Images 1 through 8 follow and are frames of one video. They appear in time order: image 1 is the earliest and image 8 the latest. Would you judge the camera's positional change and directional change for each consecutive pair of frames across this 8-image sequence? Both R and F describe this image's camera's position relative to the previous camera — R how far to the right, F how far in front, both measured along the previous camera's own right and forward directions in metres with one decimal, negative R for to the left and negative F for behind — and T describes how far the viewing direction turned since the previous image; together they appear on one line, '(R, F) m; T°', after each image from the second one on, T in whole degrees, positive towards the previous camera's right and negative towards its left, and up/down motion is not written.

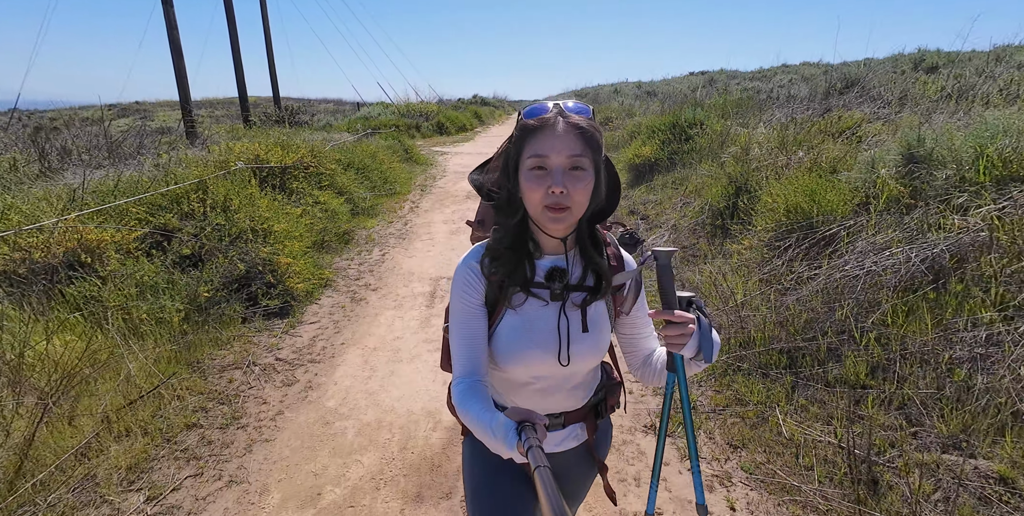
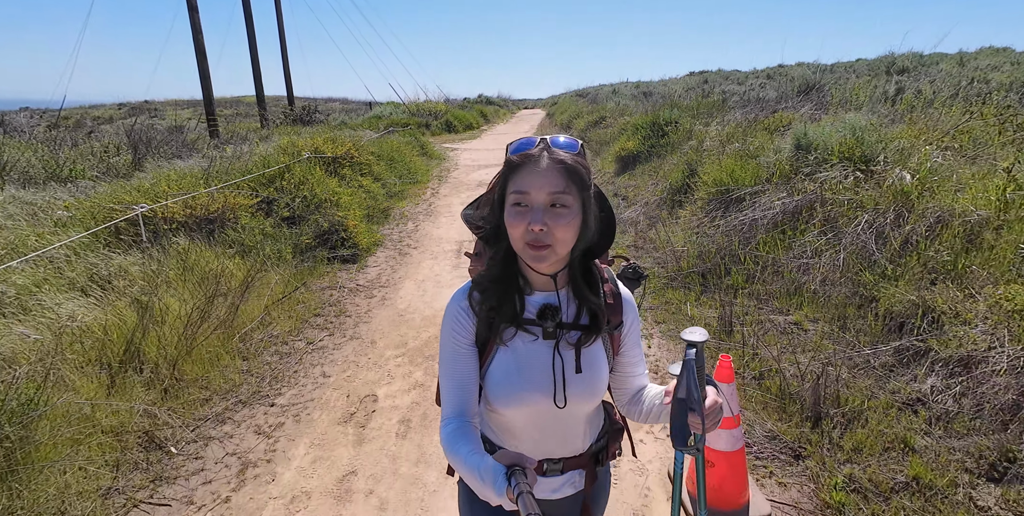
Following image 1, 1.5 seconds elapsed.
(0.0, -1.9) m; 0°
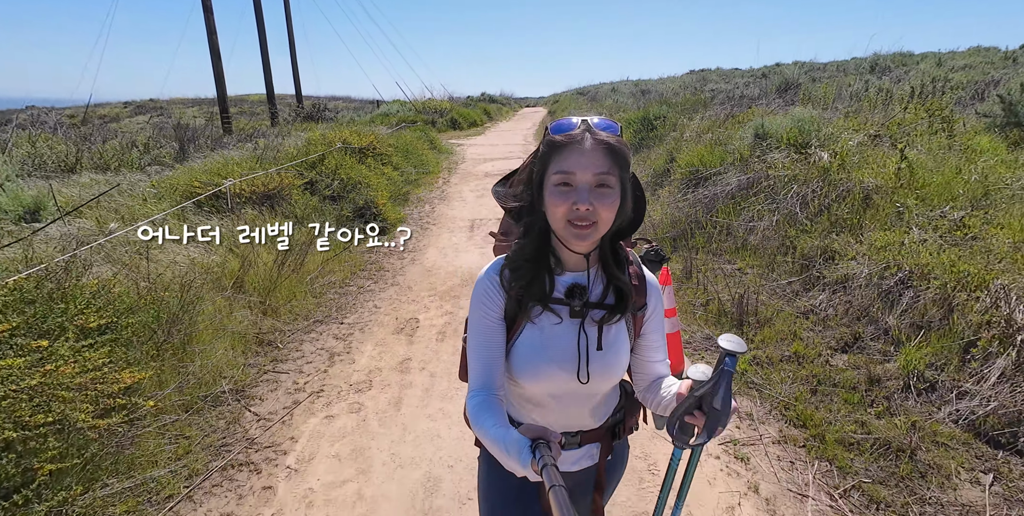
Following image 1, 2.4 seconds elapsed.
(-0.1, -1.3) m; 0°
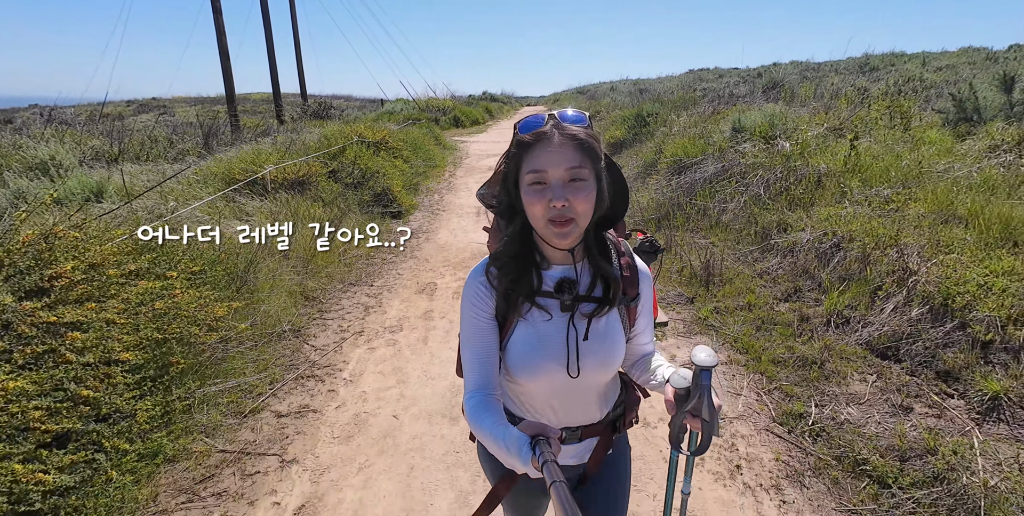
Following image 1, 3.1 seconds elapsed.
(0.0, -0.9) m; 0°
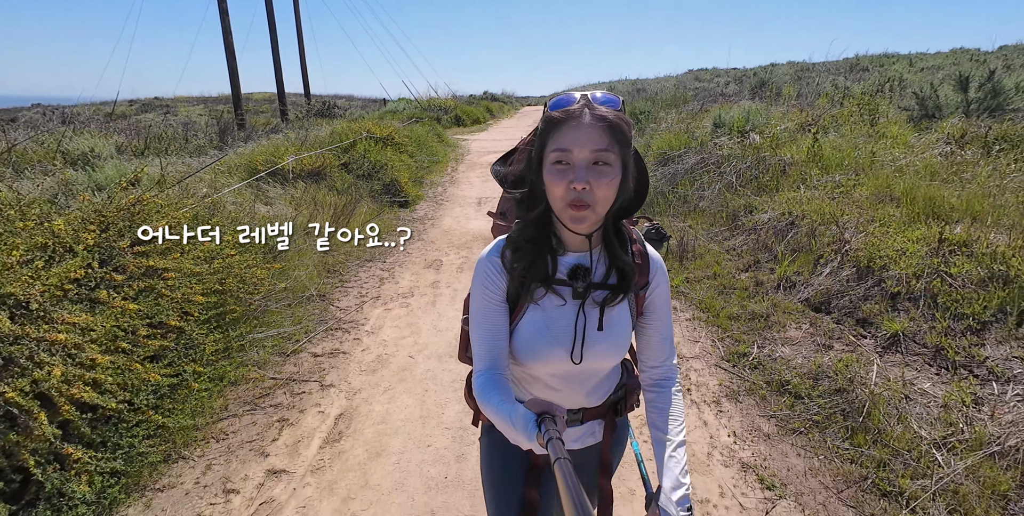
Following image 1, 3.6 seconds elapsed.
(0.0, -0.7) m; 0°
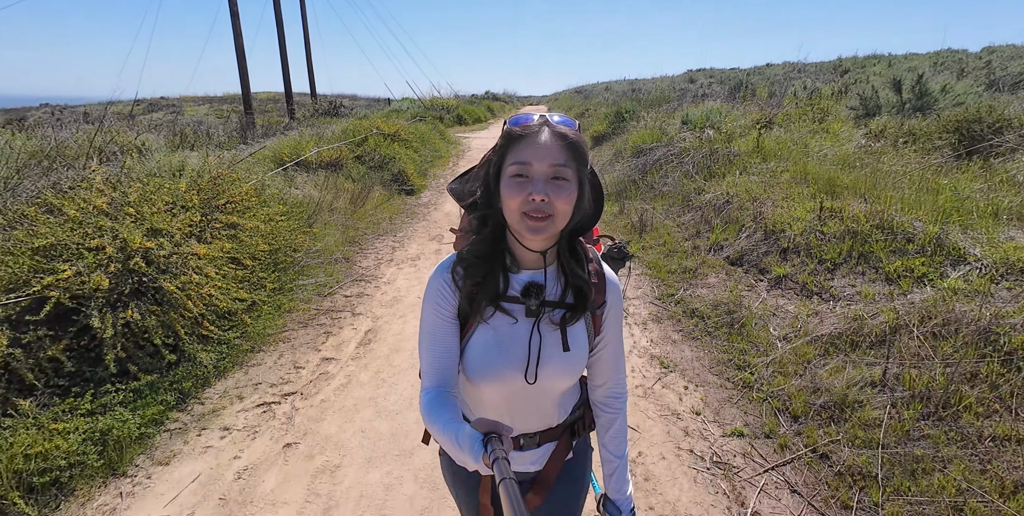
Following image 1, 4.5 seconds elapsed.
(+0.2, -1.3) m; 0°
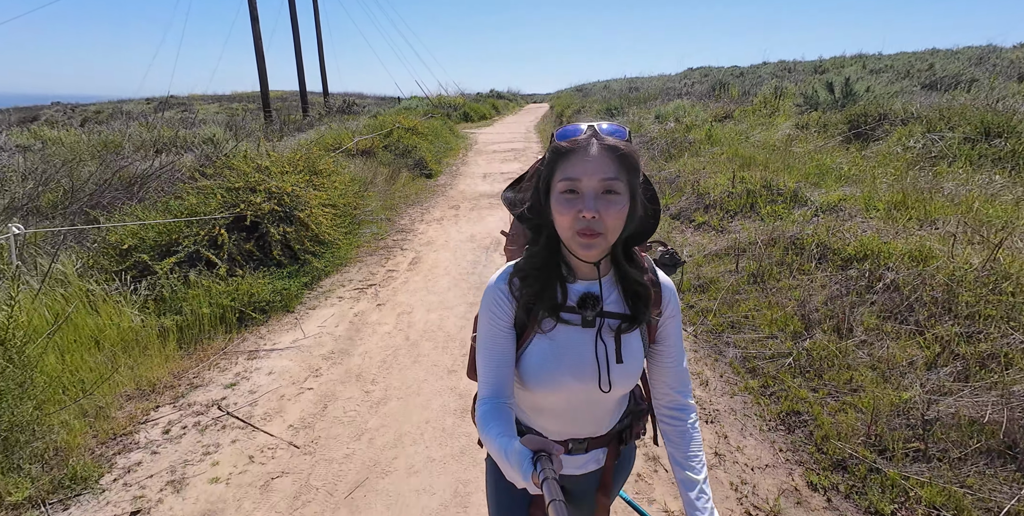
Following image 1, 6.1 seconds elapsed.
(0.0, -2.1) m; 0°
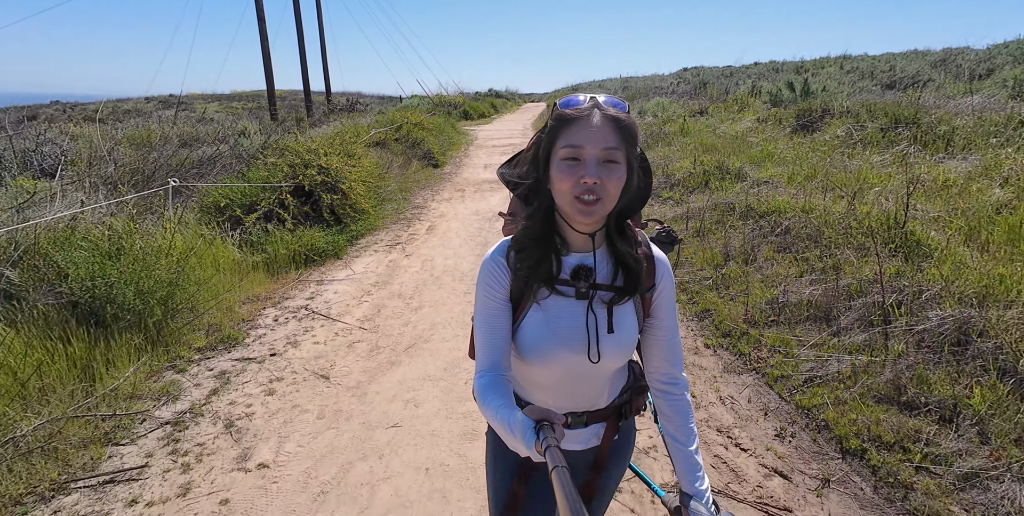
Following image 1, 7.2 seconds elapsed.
(0.0, -1.5) m; 0°
